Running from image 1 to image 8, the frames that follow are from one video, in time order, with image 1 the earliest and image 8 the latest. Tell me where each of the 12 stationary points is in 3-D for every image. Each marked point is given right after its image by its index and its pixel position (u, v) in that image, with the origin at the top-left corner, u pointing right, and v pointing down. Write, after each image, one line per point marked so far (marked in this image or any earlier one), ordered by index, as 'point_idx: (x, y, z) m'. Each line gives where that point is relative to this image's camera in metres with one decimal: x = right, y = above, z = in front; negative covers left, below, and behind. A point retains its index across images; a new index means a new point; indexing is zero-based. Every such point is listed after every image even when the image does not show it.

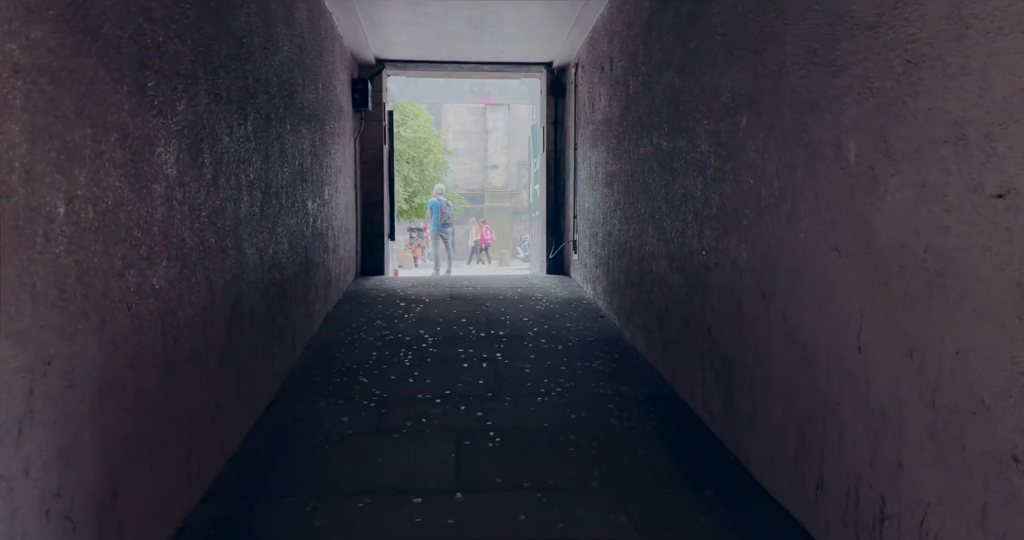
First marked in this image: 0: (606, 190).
0: (+0.7, +0.6, +5.0) m
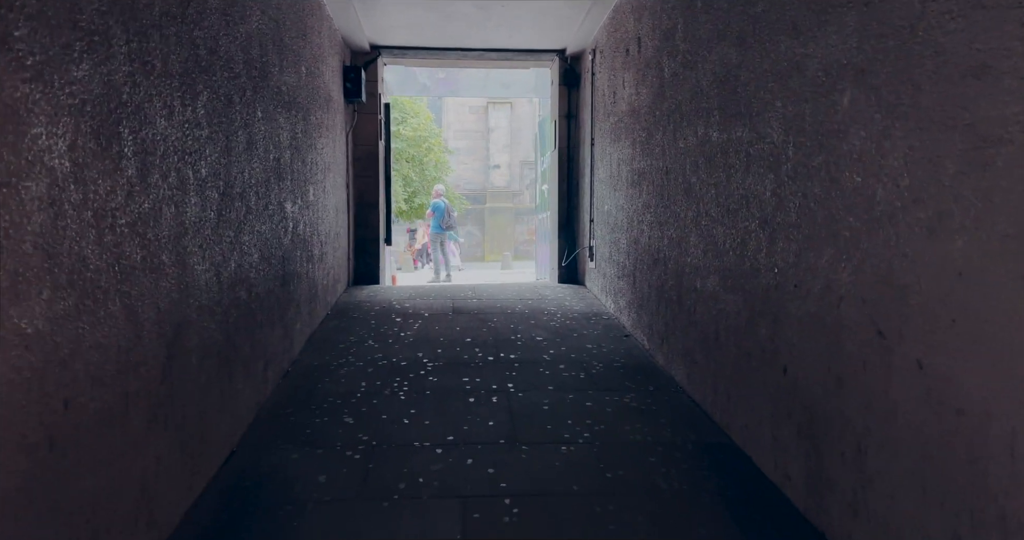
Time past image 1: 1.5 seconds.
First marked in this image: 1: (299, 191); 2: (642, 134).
0: (+0.8, +0.5, +4.4) m
1: (-1.2, +0.5, +4.0) m
2: (+0.8, +0.8, +4.2) m
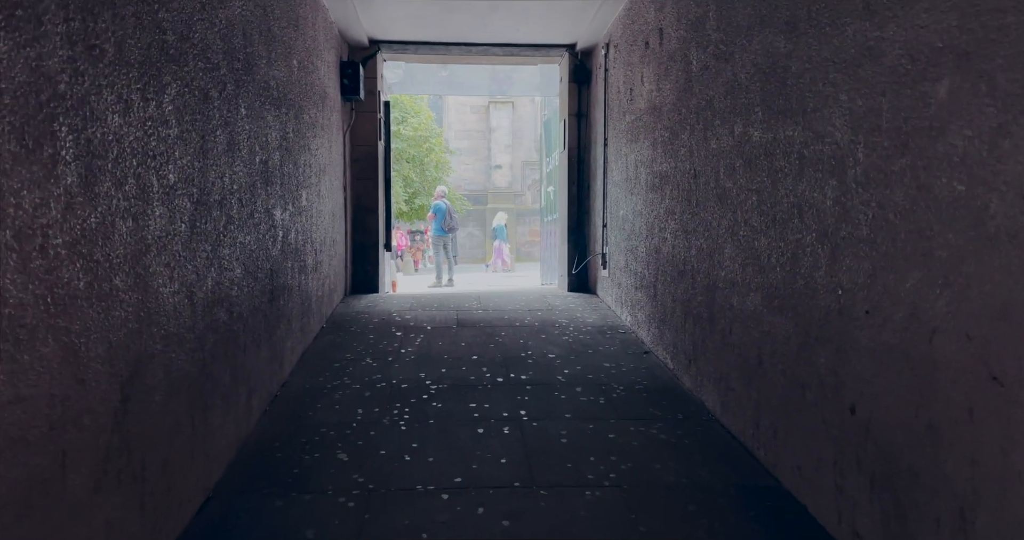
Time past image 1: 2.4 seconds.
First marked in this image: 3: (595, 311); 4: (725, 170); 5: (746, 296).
0: (+0.8, +0.4, +4.0) m
1: (-1.2, +0.4, +3.7) m
2: (+0.9, +0.8, +3.8) m
3: (+0.6, -0.3, +5.1) m
4: (+0.9, +0.4, +3.0) m
5: (+0.9, -0.1, +2.7) m
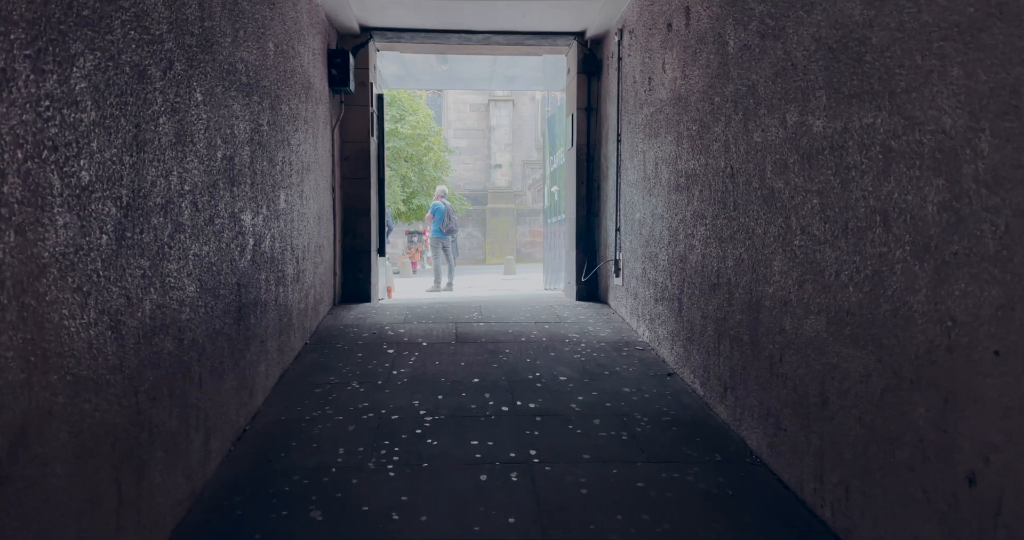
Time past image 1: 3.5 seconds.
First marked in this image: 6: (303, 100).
0: (+0.9, +0.4, +3.6) m
1: (-1.2, +0.3, +3.2) m
2: (+0.9, +0.7, +3.3) m
3: (+0.7, -0.4, +4.7) m
4: (+0.9, +0.4, +2.5) m
5: (+1.0, -0.2, +2.3) m
6: (-1.3, +1.0, +4.1) m
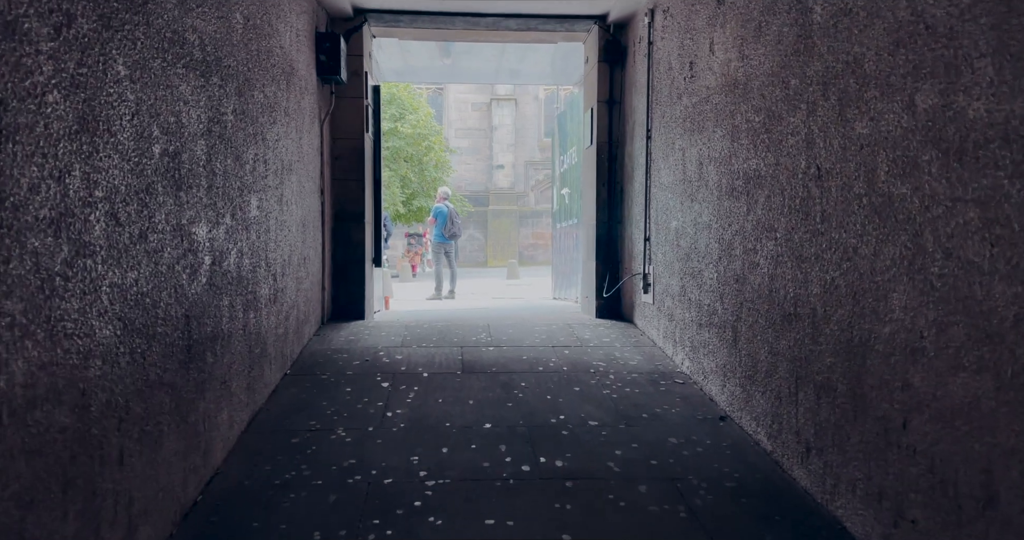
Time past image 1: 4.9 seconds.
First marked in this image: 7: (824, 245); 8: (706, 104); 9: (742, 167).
0: (+1.0, +0.3, +2.9) m
1: (-1.1, +0.2, +2.6) m
2: (+1.0, +0.6, +2.7) m
3: (+0.7, -0.5, +4.0) m
4: (+1.0, +0.3, +1.9) m
5: (+1.0, -0.3, +1.6) m
6: (-1.2, +0.9, +3.5) m
7: (+1.0, +0.1, +2.2) m
8: (+0.9, +0.8, +3.3) m
9: (+1.0, +0.4, +2.9) m
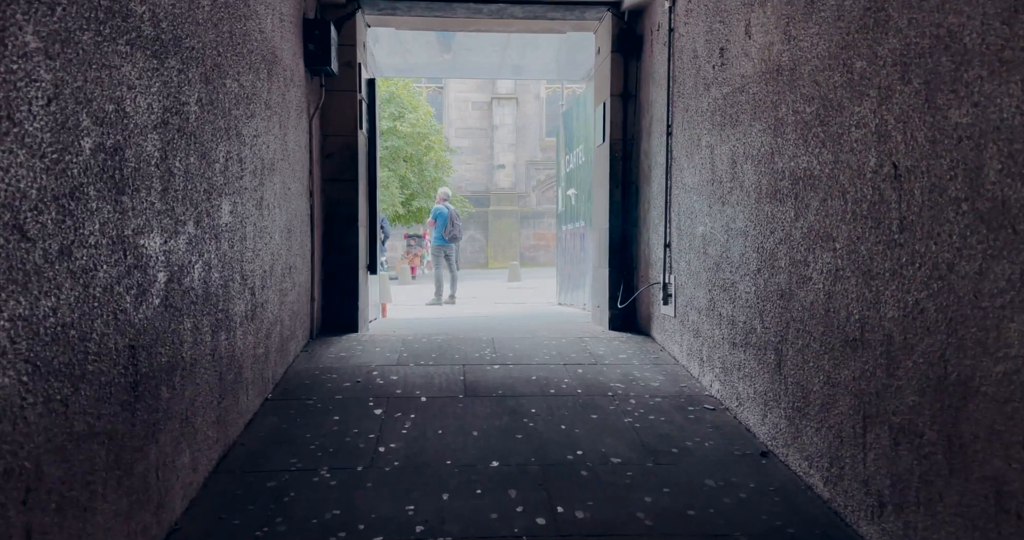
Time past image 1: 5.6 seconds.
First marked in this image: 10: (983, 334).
0: (+1.0, +0.2, +2.6) m
1: (-1.0, +0.2, +2.2) m
2: (+1.0, +0.5, +2.3) m
3: (+0.8, -0.5, +3.6) m
4: (+1.1, +0.2, +1.5) m
5: (+1.1, -0.3, +1.3) m
6: (-1.1, +0.9, +3.1) m
7: (+1.0, 0.0, +1.8) m
8: (+1.0, +0.7, +2.9) m
9: (+1.0, +0.4, +2.5) m
10: (+1.1, -0.1, +1.6) m
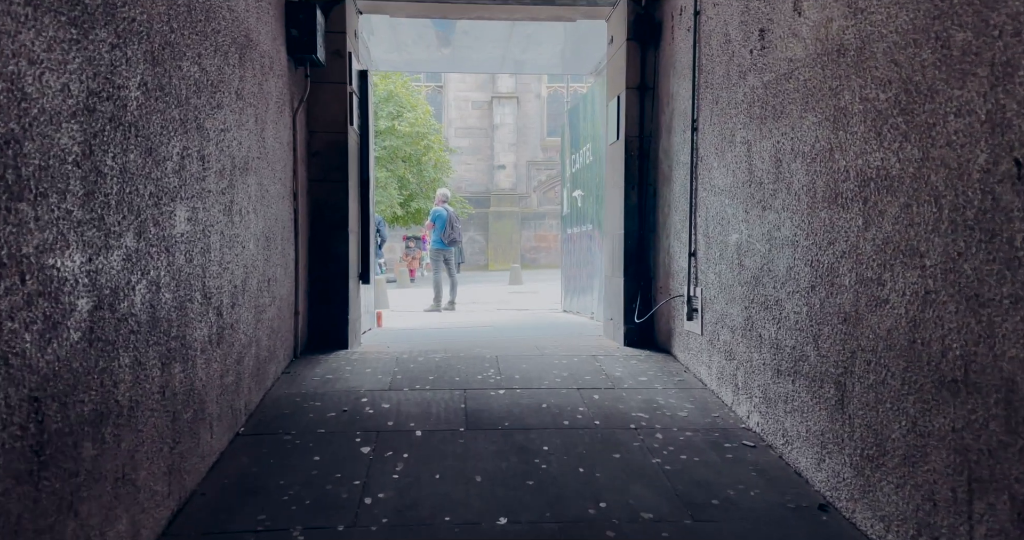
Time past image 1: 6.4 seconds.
0: (+1.0, +0.2, +2.1) m
1: (-1.0, +0.1, +1.8) m
2: (+1.0, +0.5, +1.9) m
3: (+0.8, -0.6, +3.2) m
4: (+1.1, +0.2, +1.1) m
5: (+1.1, -0.4, +0.8) m
6: (-1.1, +0.8, +2.7) m
7: (+1.1, 0.0, +1.4) m
8: (+1.0, +0.7, +2.5) m
9: (+1.0, +0.3, +2.1) m
10: (+1.1, -0.2, +1.1) m
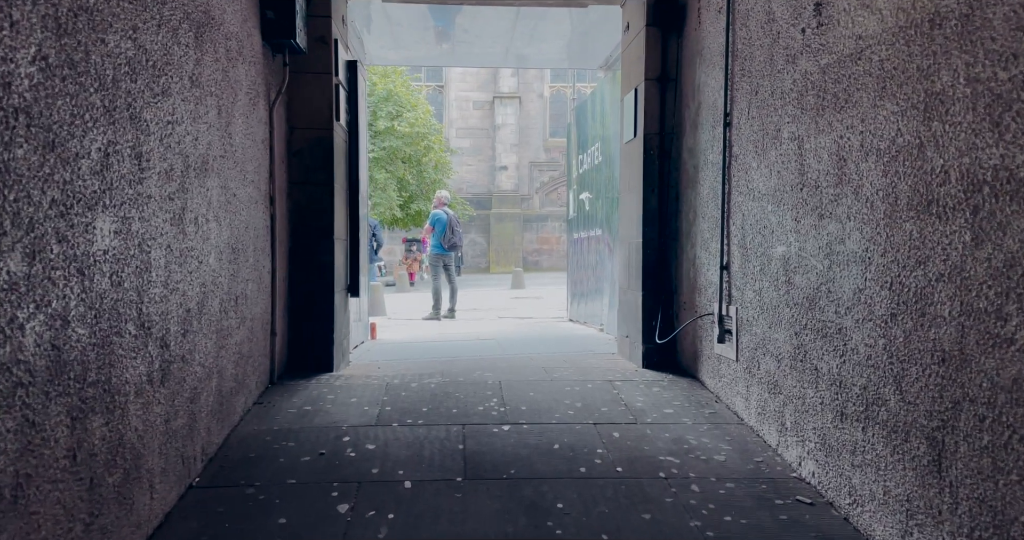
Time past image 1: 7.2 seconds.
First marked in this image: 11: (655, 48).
0: (+1.1, +0.1, +1.7) m
1: (-1.0, +0.1, +1.3) m
2: (+1.1, +0.4, +1.5) m
3: (+0.8, -0.6, +2.8) m
4: (+1.1, +0.1, +0.6) m
5: (+1.1, -0.4, +0.4) m
6: (-1.1, +0.8, +2.3) m
7: (+1.1, -0.1, +1.0) m
8: (+1.0, +0.6, +2.0) m
9: (+1.1, +0.3, +1.6) m
10: (+1.1, -0.3, +0.7) m
11: (+0.8, +1.2, +3.7) m
